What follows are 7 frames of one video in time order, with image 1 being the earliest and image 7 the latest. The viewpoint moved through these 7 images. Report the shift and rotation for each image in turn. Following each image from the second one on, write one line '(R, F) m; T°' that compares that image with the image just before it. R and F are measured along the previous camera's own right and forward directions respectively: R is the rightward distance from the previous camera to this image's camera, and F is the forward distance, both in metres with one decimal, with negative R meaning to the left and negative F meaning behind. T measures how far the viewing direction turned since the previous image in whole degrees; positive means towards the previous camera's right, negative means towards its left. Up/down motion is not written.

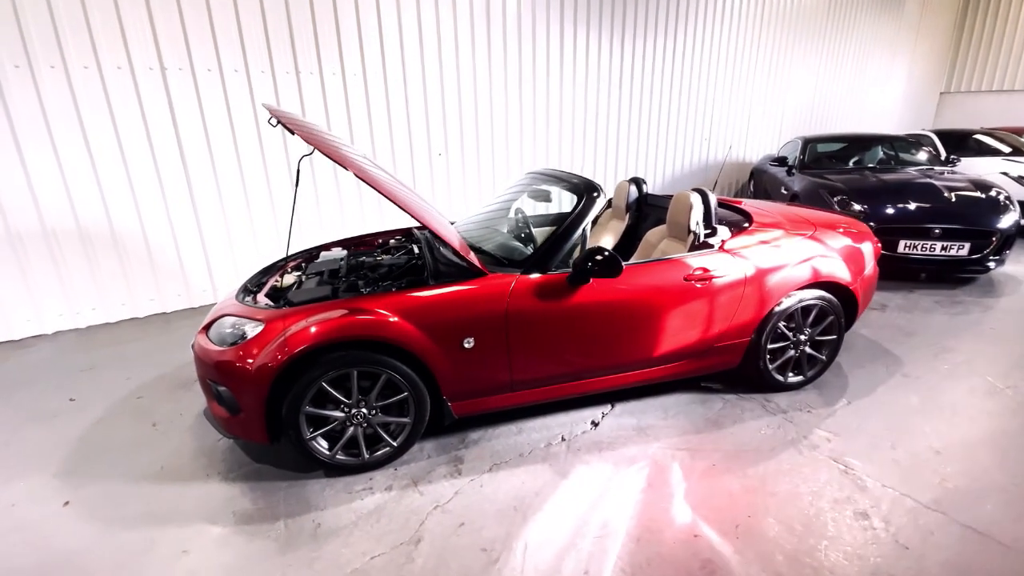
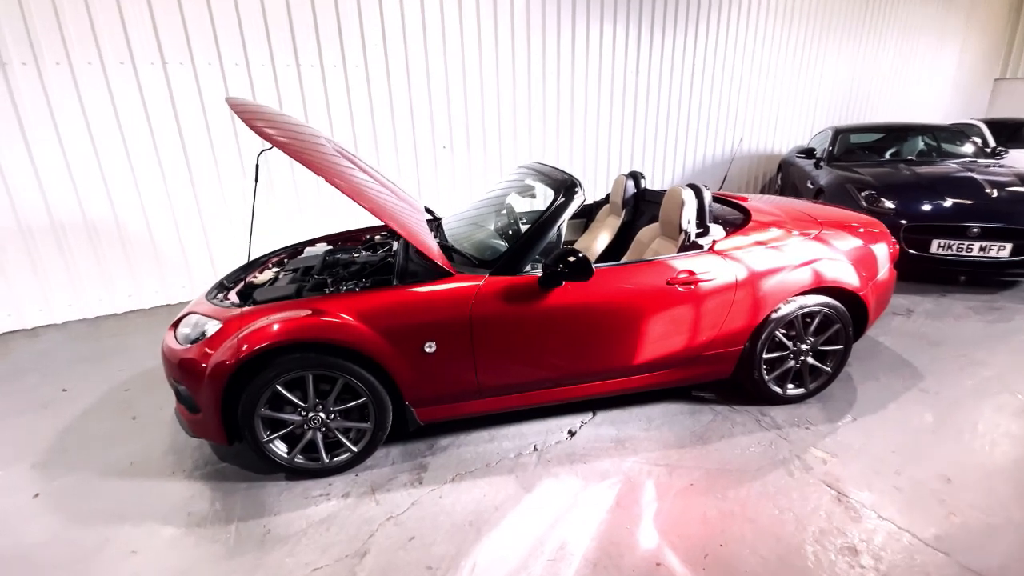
(+0.3, +0.1) m; -4°
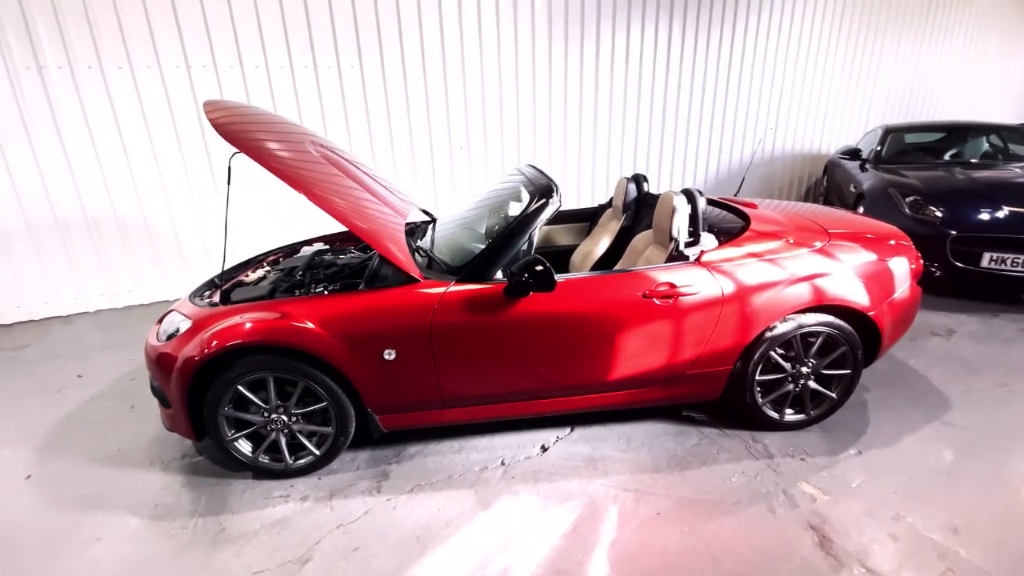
(+0.3, +0.1) m; -6°
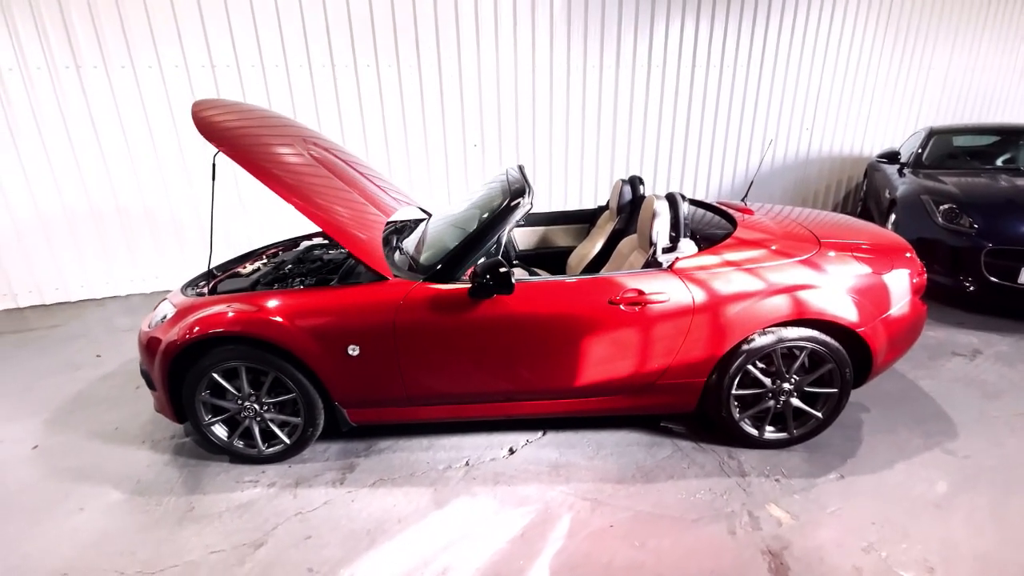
(+0.3, 0.0) m; -5°
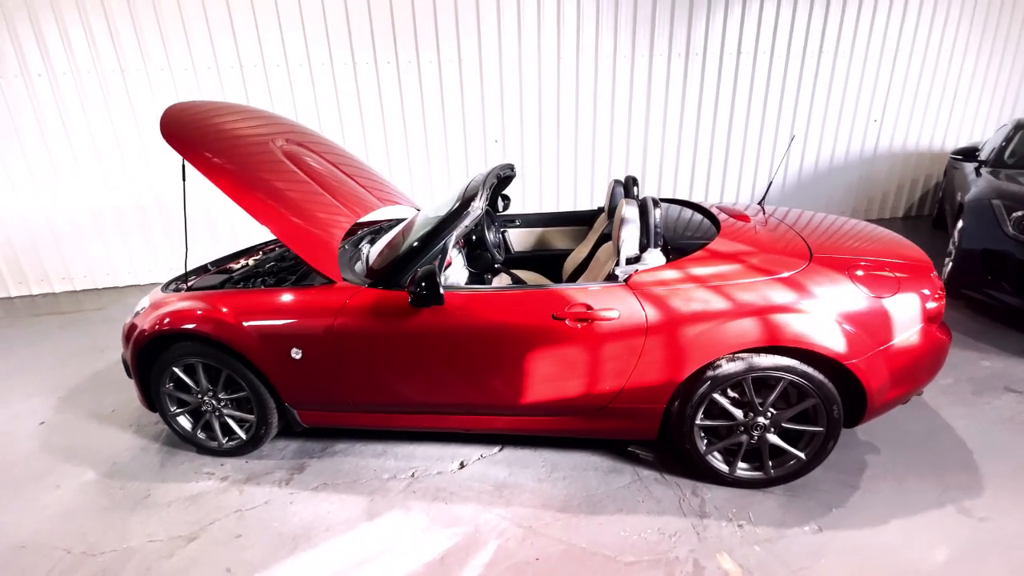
(+0.5, +0.1) m; -8°
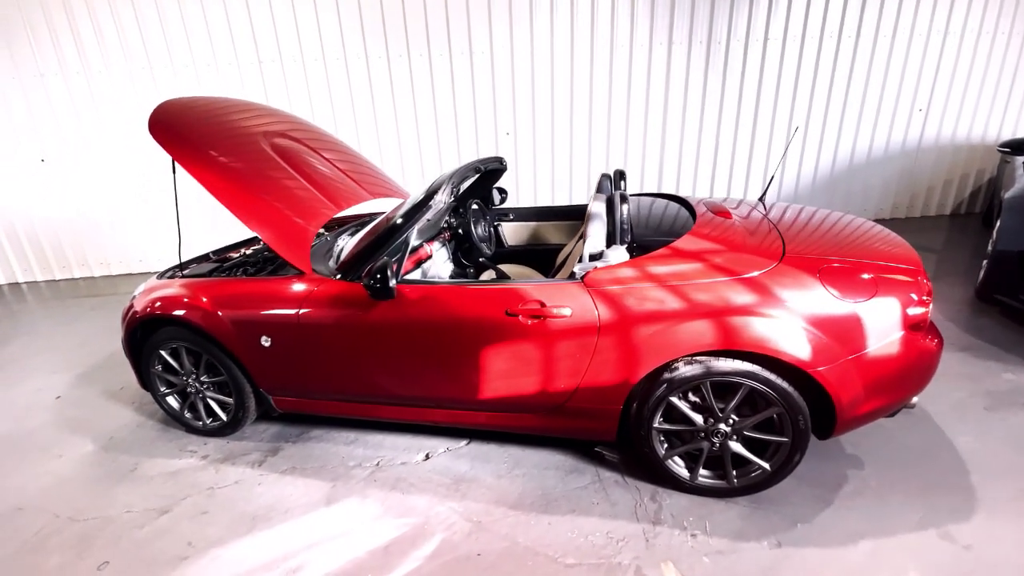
(+0.3, 0.0) m; -5°
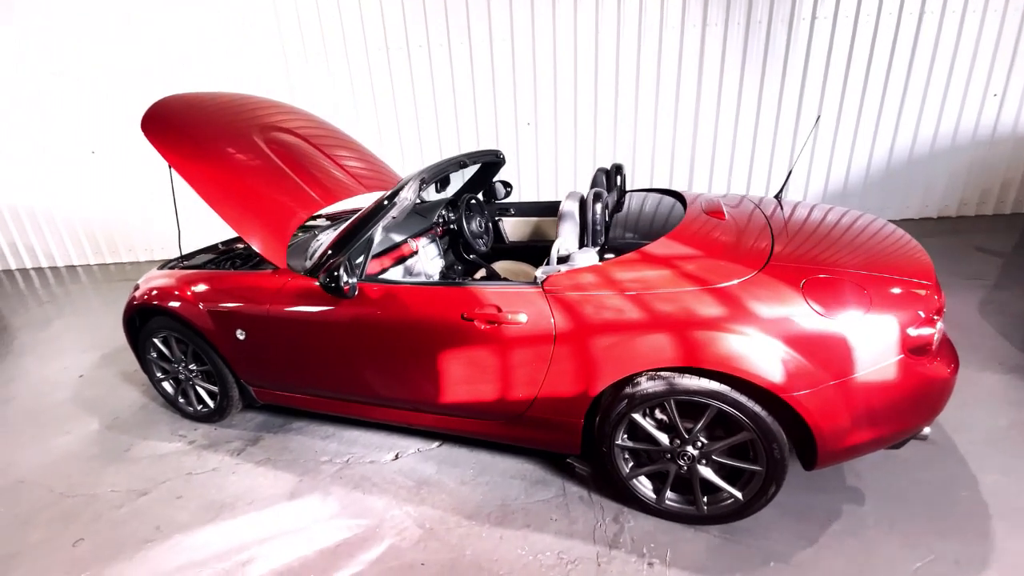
(+0.3, +0.1) m; -6°
